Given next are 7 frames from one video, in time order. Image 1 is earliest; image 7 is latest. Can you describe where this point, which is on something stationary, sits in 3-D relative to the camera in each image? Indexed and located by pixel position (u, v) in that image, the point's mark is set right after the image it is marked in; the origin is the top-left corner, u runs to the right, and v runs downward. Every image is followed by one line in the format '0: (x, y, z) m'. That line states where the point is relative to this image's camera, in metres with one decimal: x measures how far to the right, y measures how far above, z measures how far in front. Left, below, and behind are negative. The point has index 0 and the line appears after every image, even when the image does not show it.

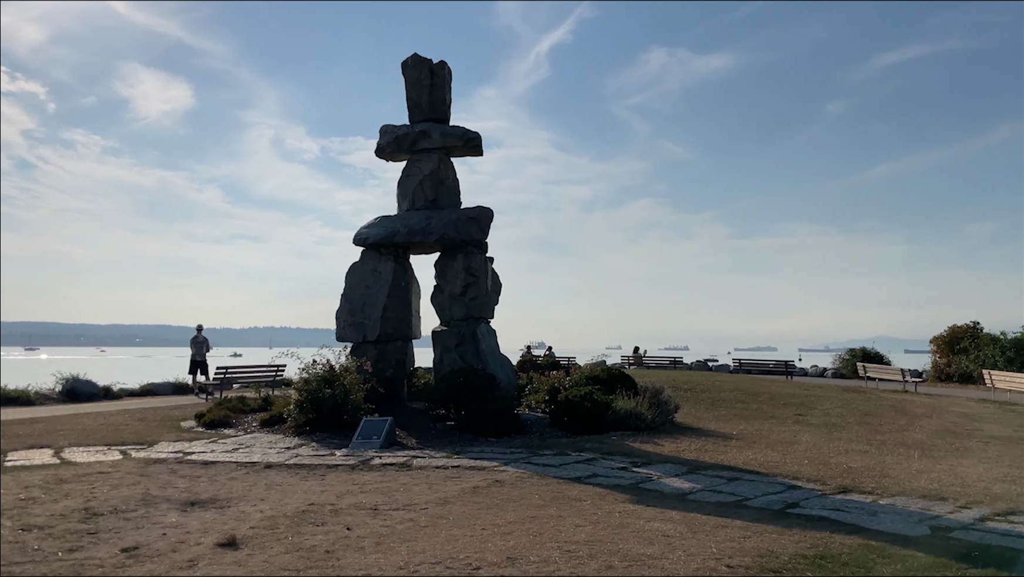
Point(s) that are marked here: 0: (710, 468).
0: (+2.3, -2.1, +8.5) m
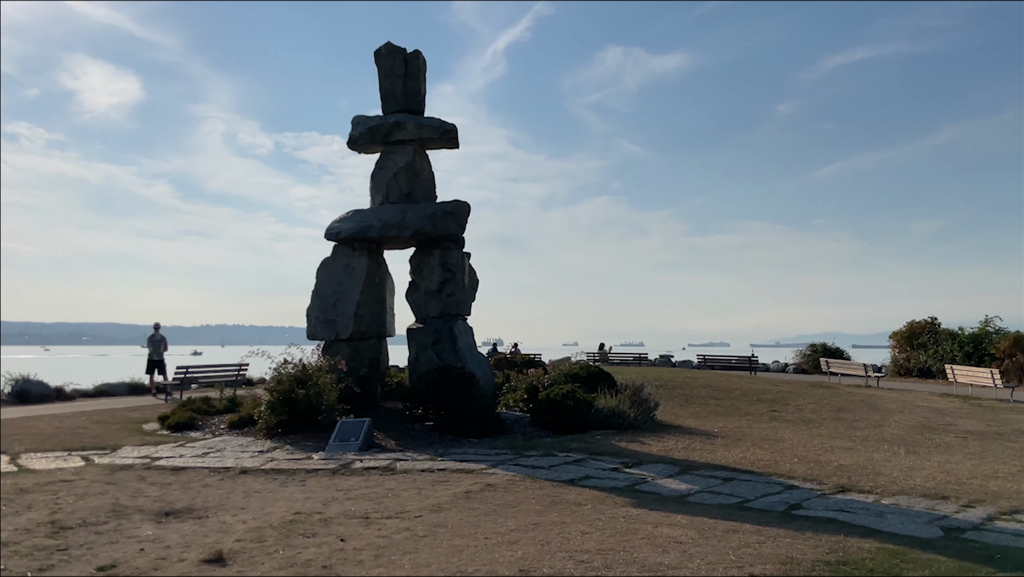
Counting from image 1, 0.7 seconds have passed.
0: (+2.2, -2.1, +8.3) m
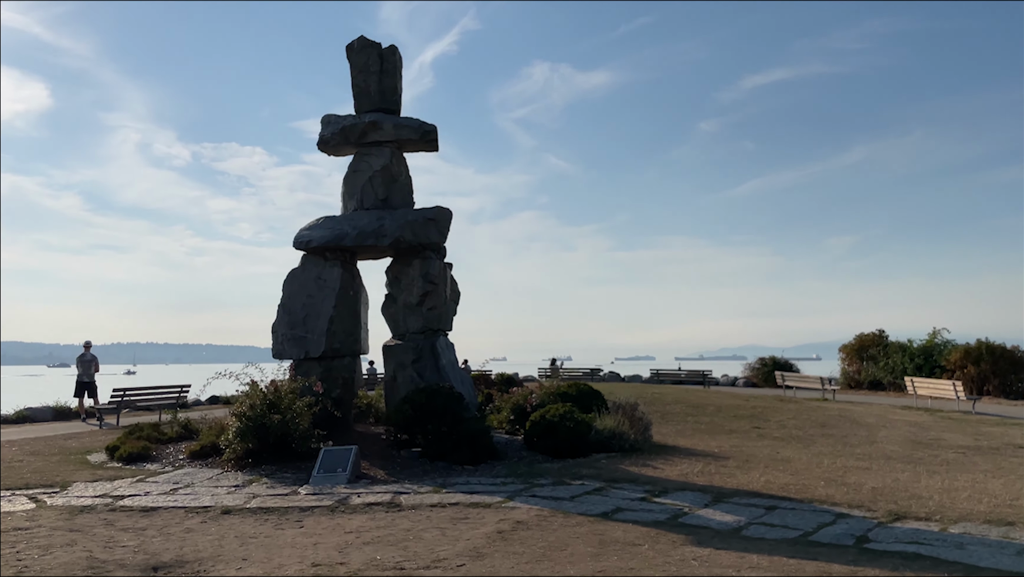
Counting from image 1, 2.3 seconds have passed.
0: (+2.4, -2.2, +7.7) m
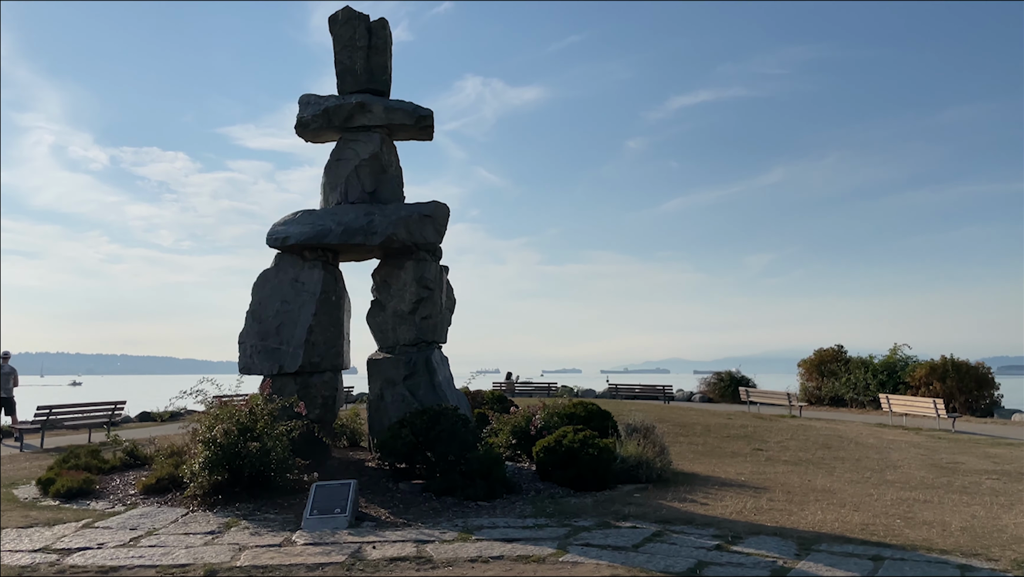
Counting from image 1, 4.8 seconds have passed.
0: (+2.9, -2.3, +6.6) m
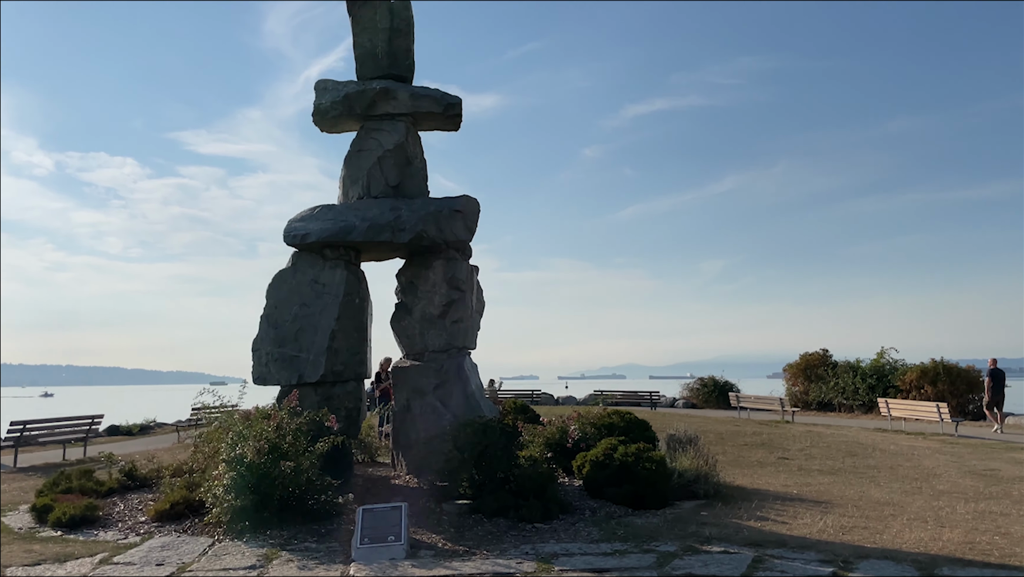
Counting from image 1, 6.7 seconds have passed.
0: (+3.6, -2.3, +6.0) m
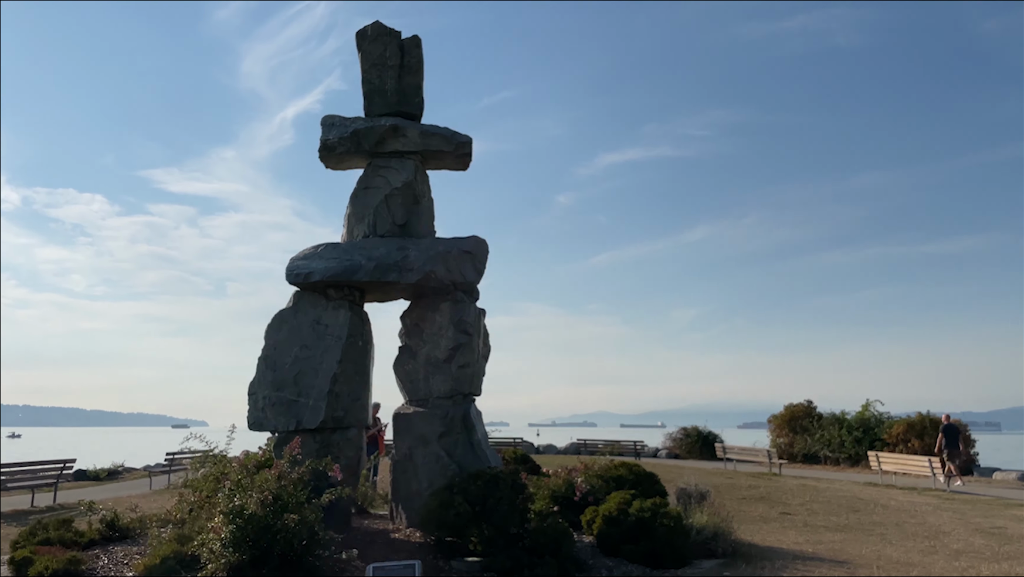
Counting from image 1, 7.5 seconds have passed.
0: (+3.8, -2.7, +5.7) m
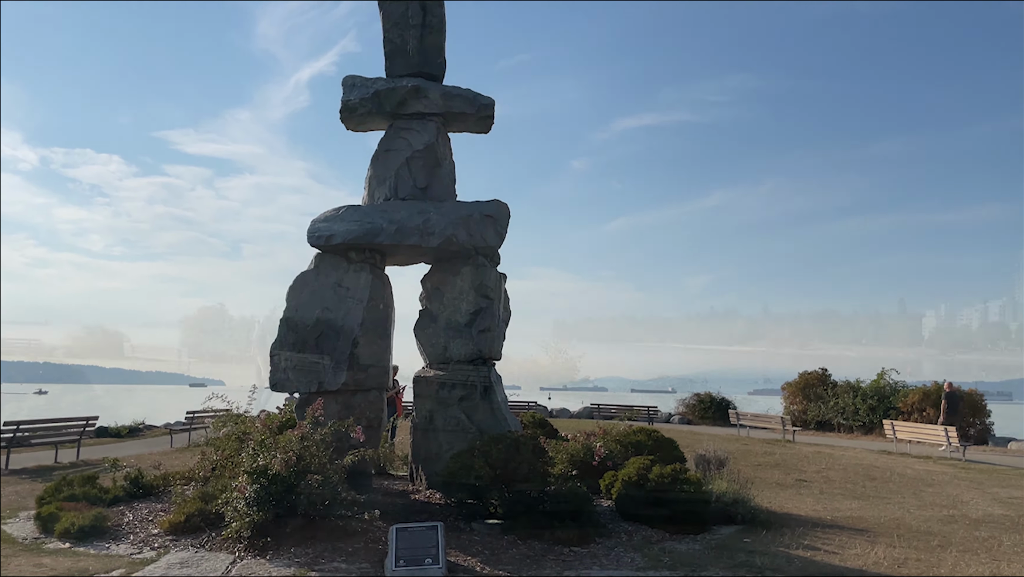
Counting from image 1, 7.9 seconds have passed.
0: (+4.0, -2.5, +5.7) m
